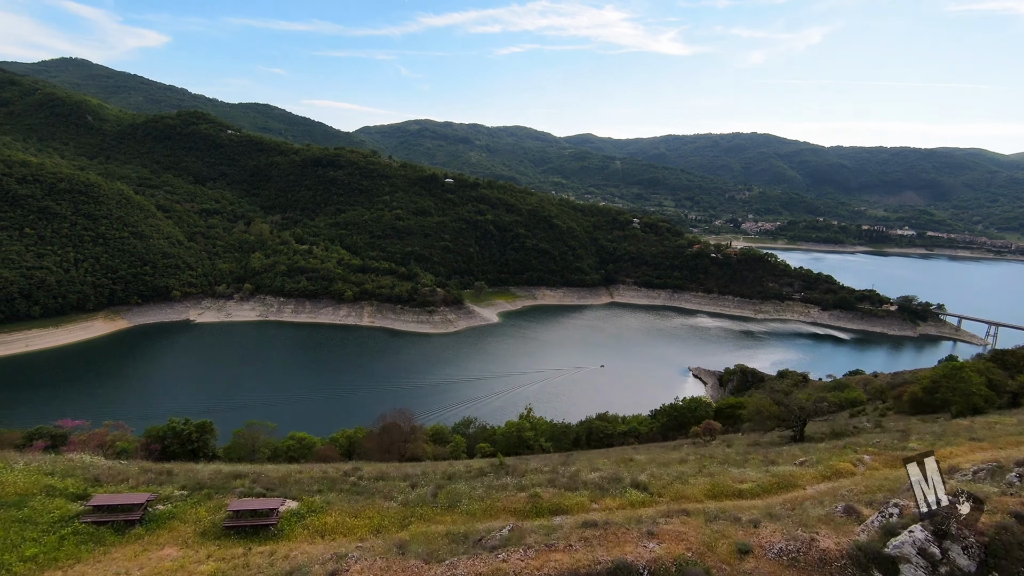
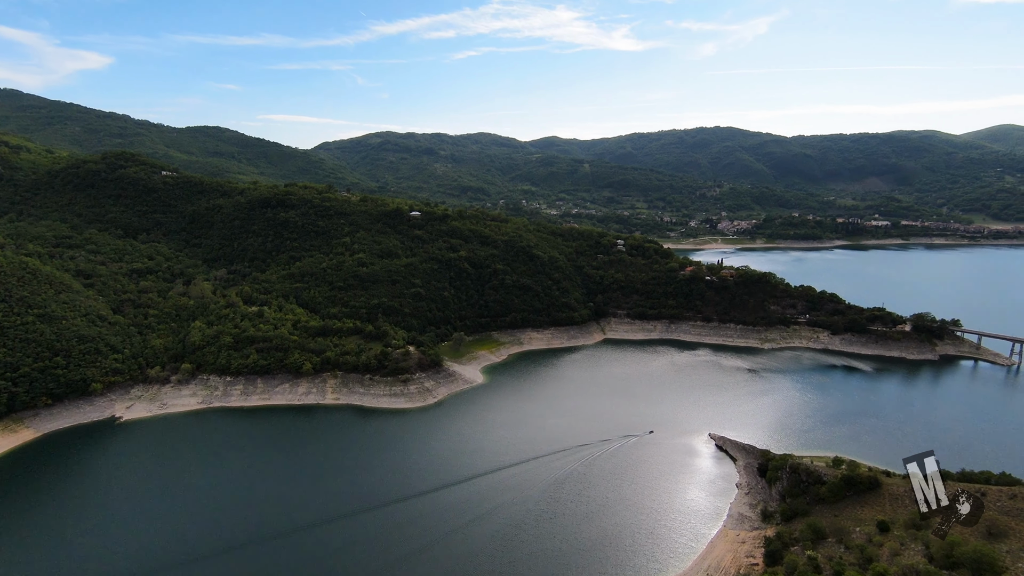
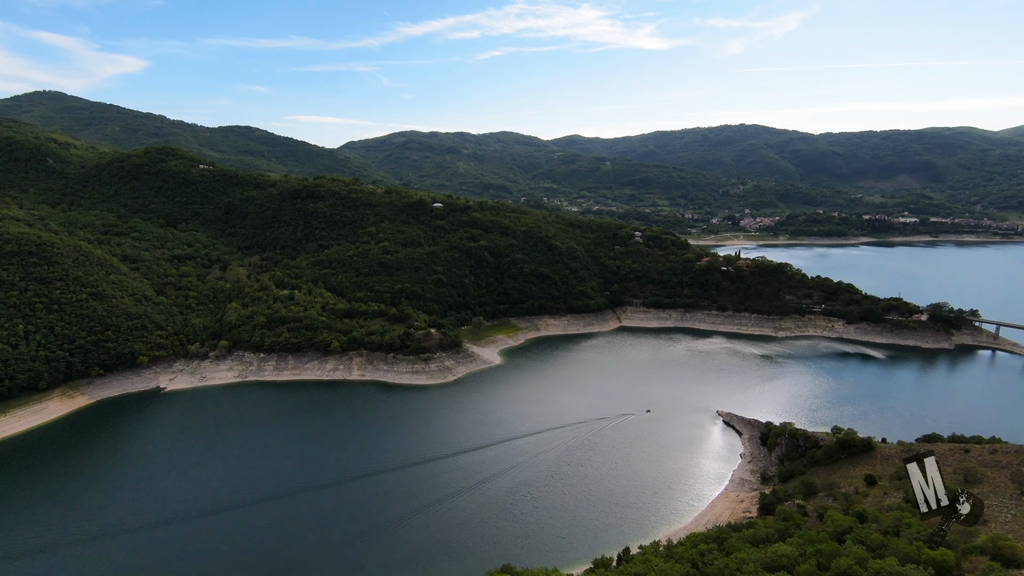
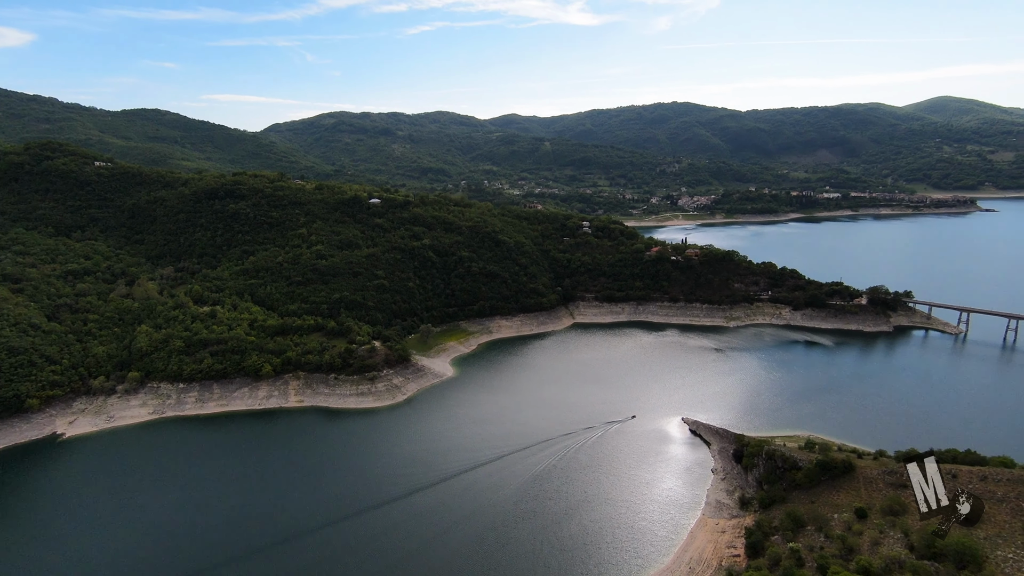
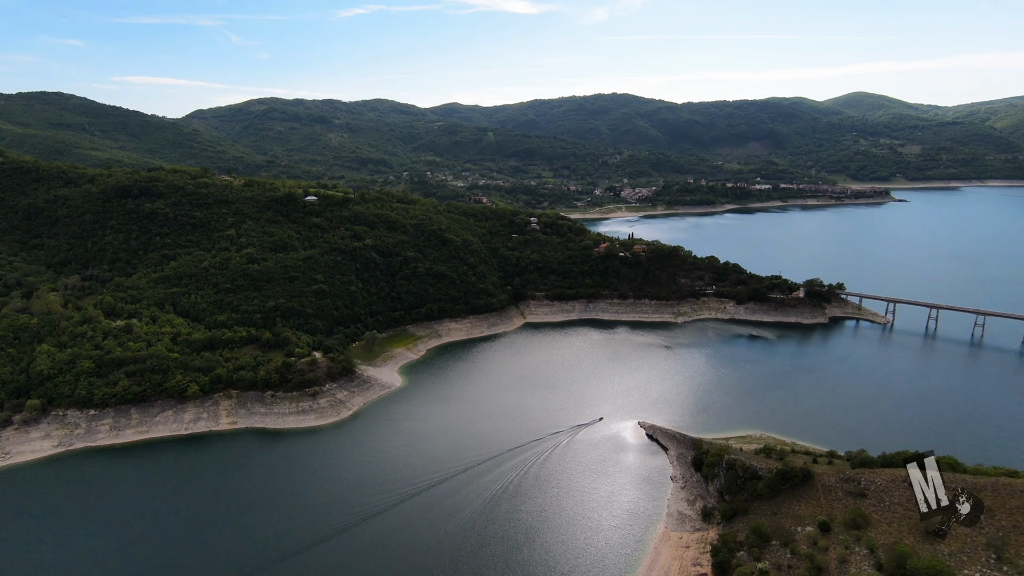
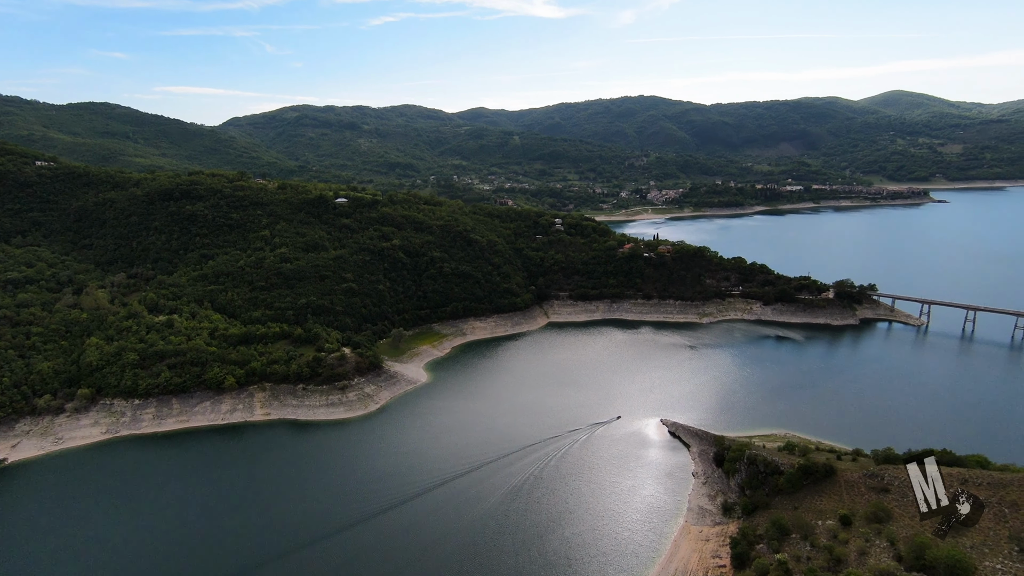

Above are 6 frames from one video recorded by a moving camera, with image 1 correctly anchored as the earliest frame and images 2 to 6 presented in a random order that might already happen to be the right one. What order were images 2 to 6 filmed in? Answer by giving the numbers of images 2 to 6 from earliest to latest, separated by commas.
3, 2, 4, 6, 5
